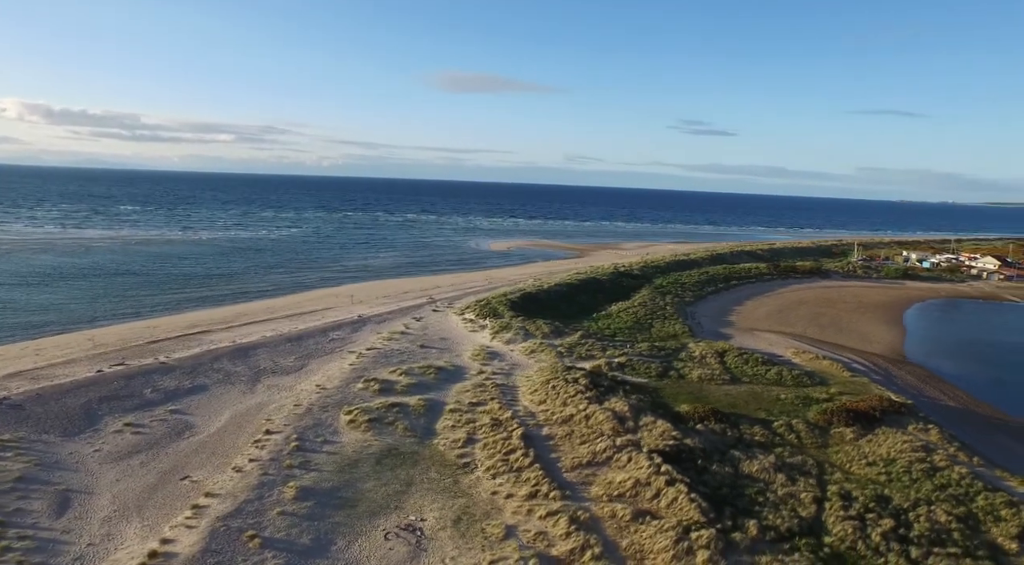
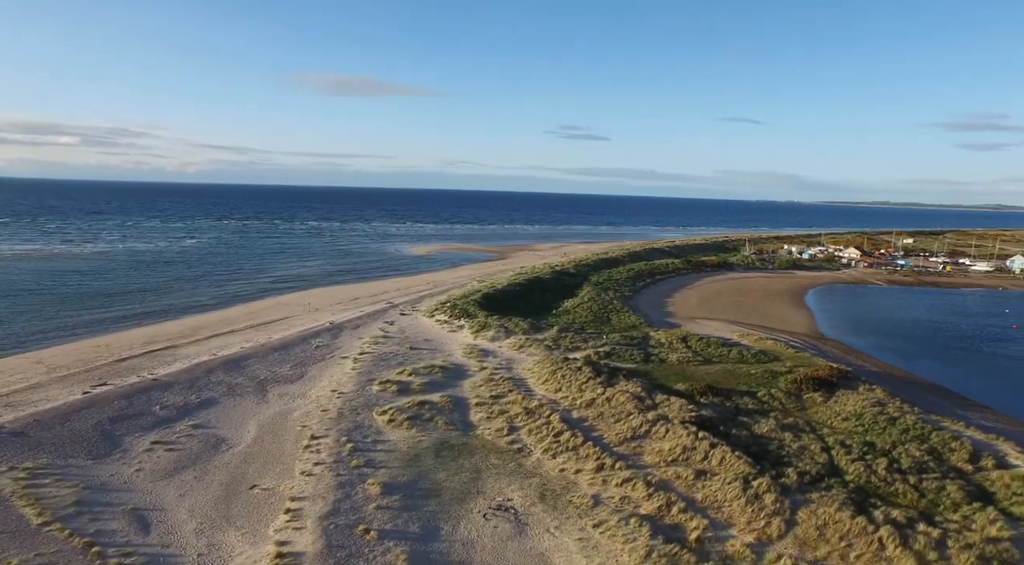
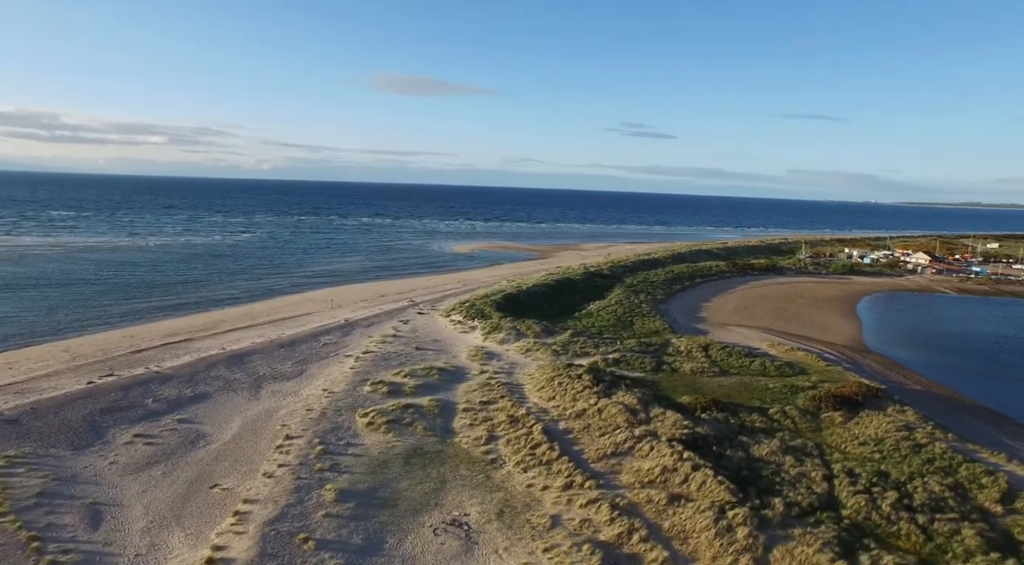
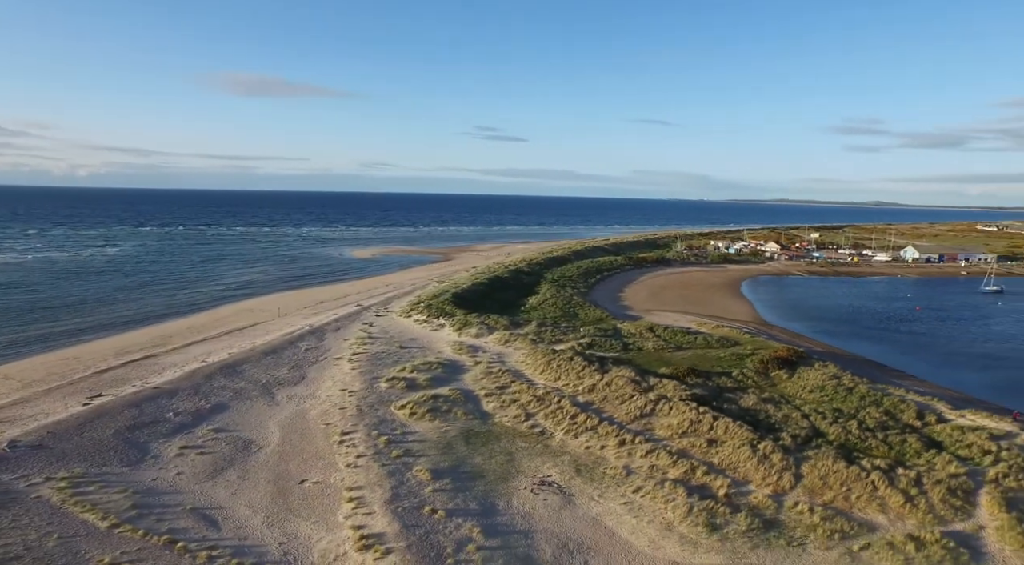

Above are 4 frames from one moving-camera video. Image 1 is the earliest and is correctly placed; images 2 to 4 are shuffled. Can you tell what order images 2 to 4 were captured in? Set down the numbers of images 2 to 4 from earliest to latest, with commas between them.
3, 2, 4
